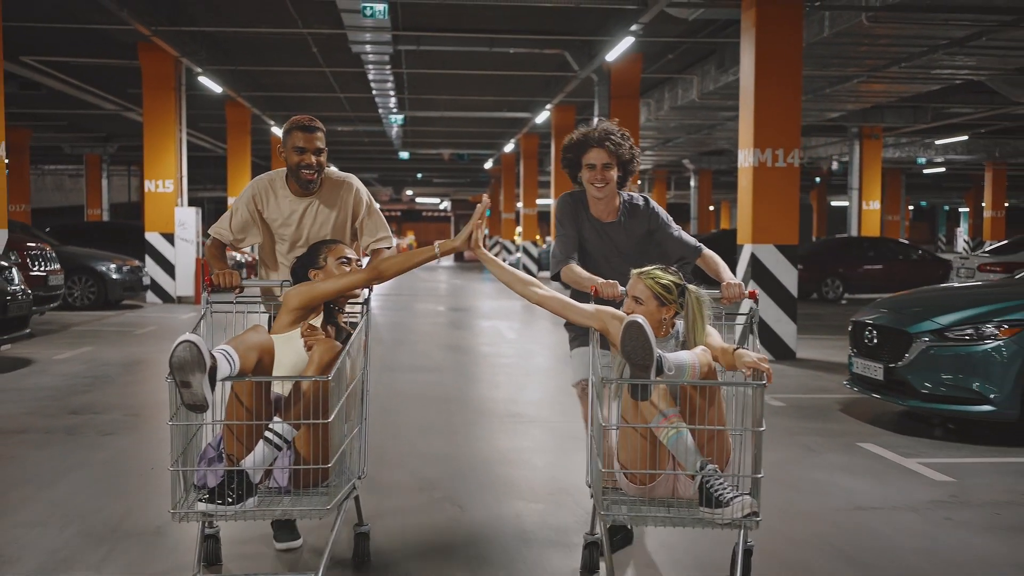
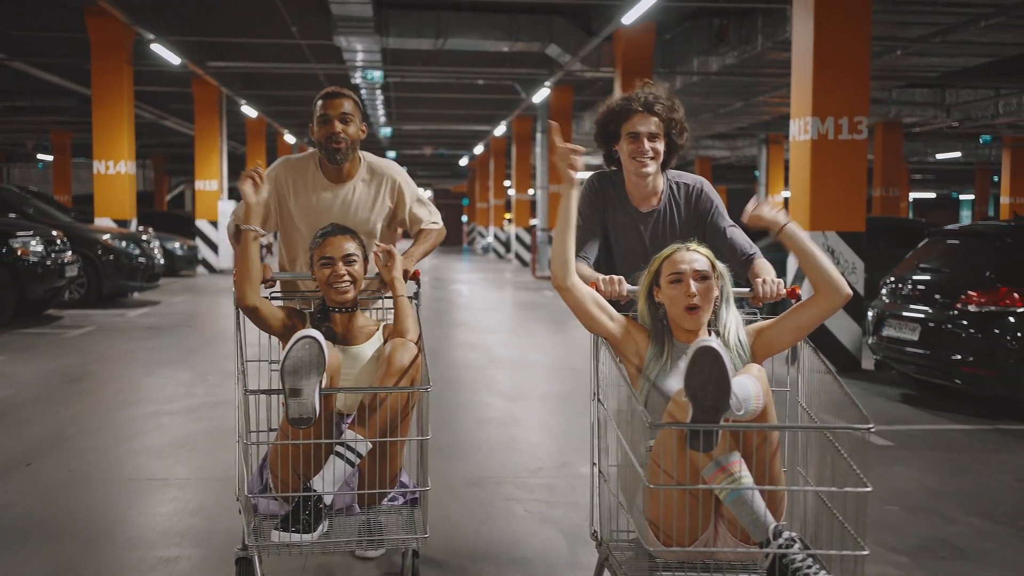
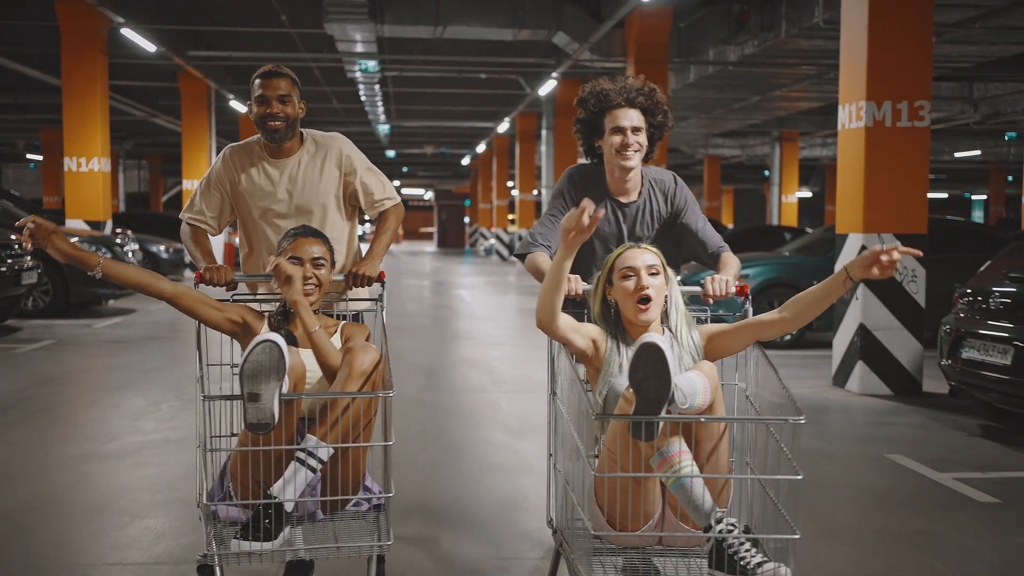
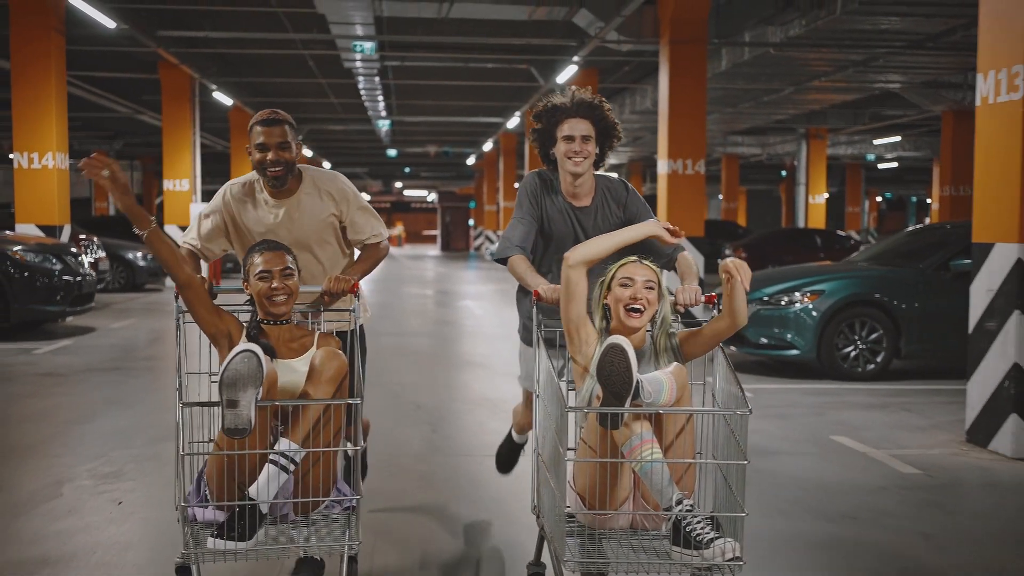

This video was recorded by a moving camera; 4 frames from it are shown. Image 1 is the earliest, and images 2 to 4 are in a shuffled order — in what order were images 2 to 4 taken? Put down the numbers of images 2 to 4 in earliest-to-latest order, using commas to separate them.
4, 3, 2
